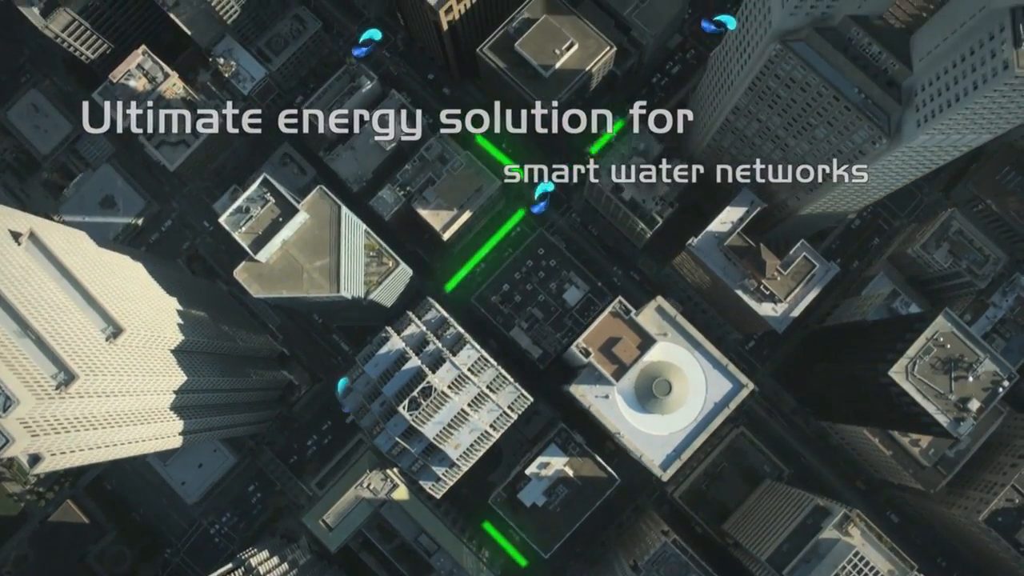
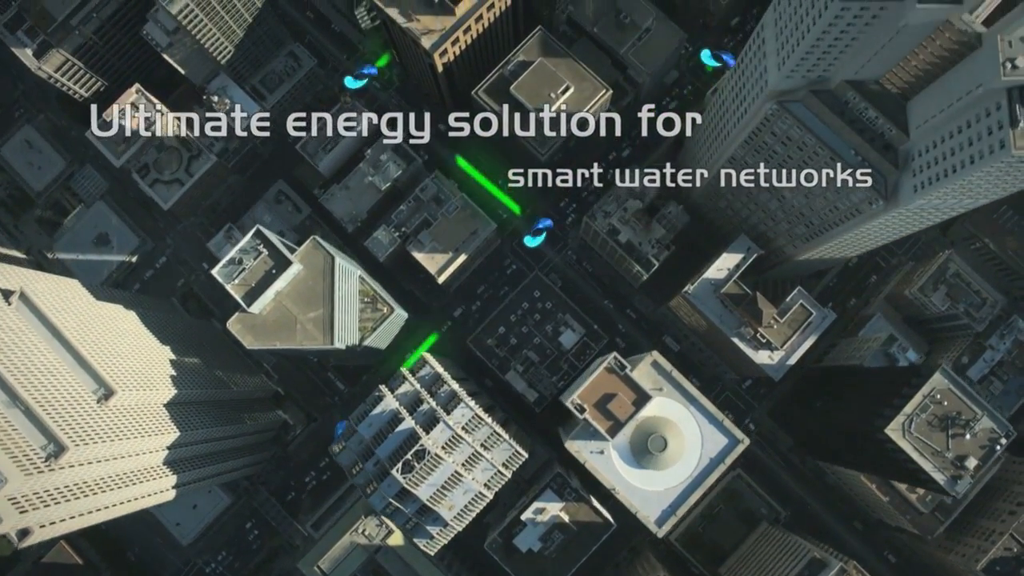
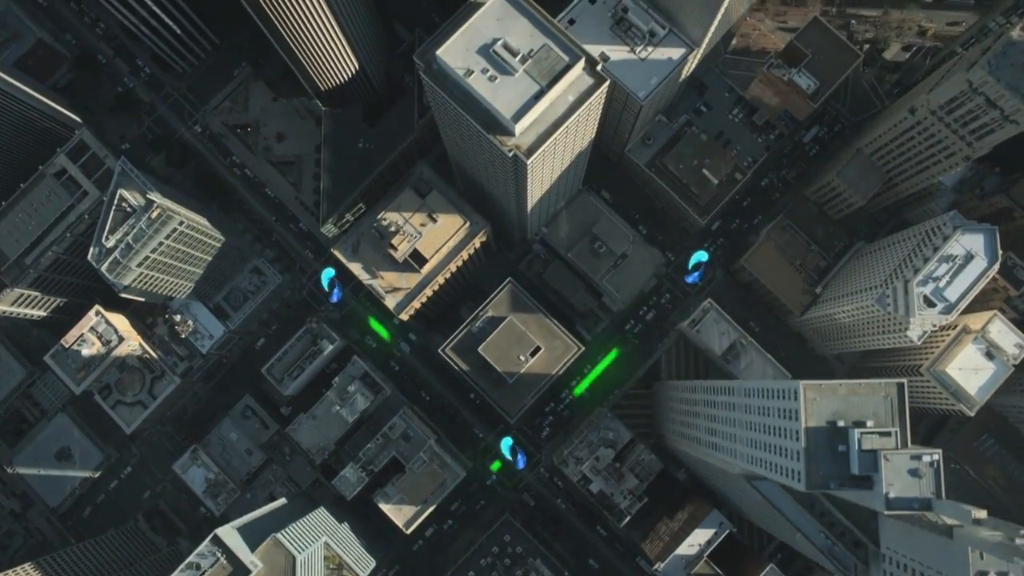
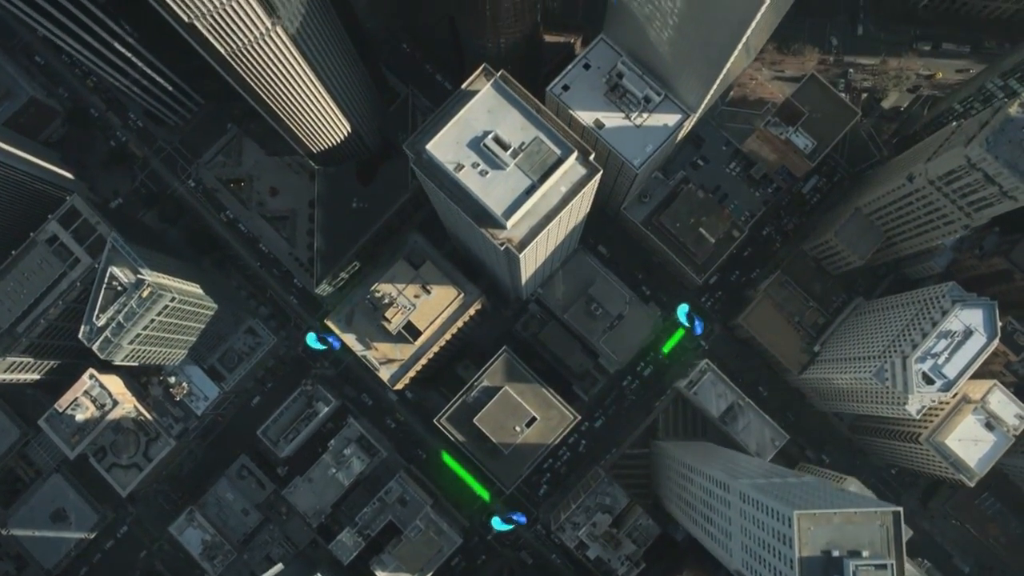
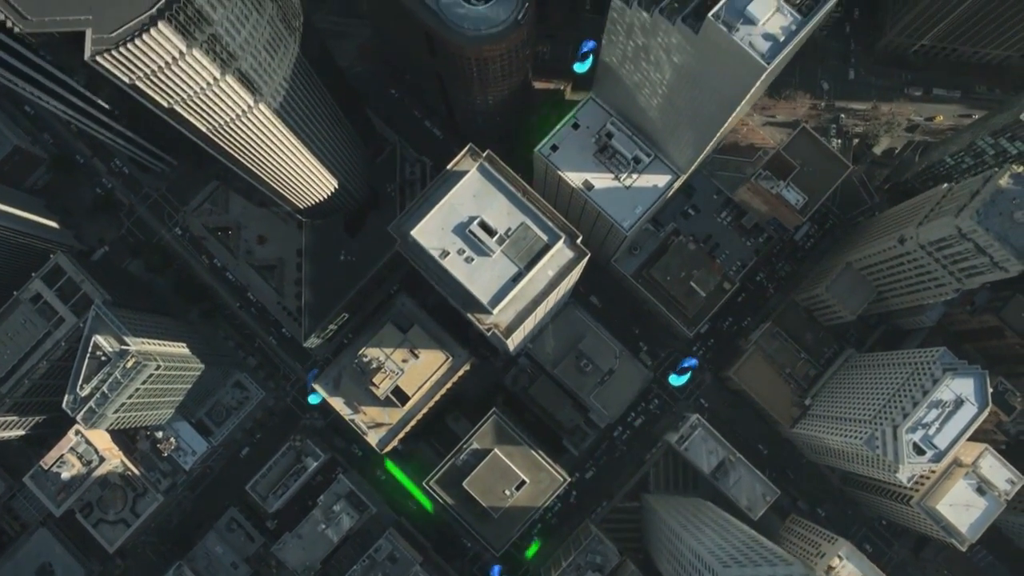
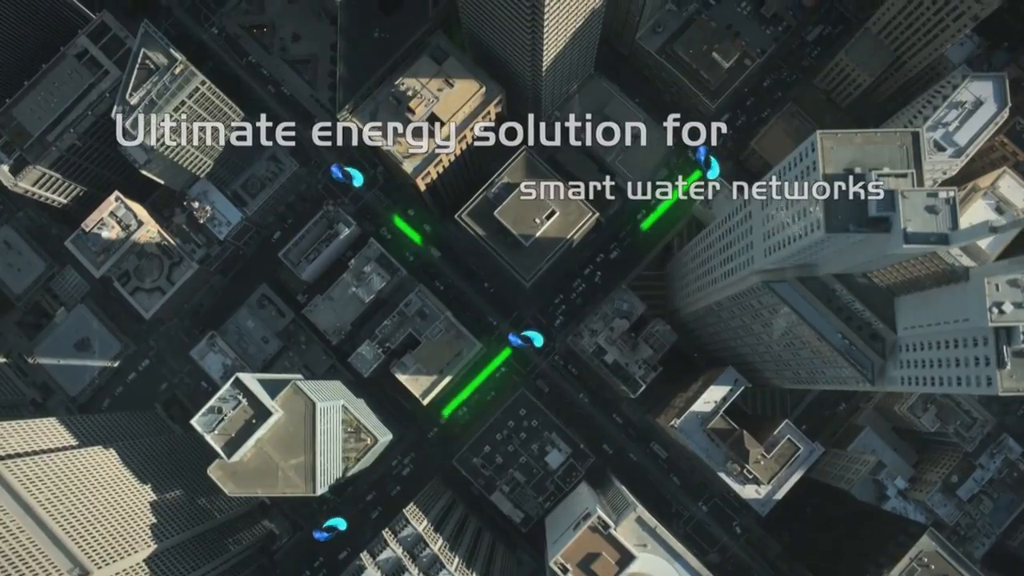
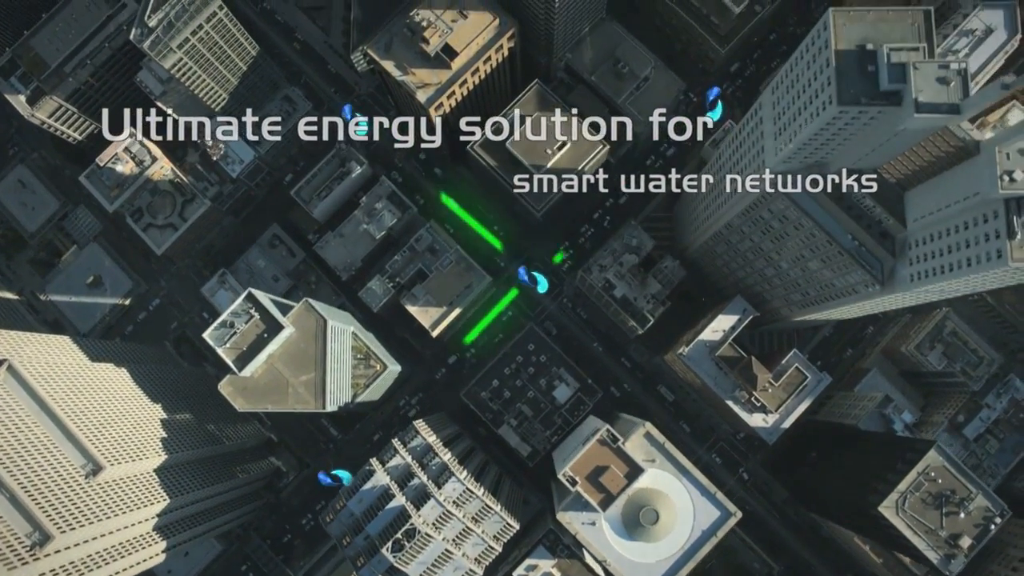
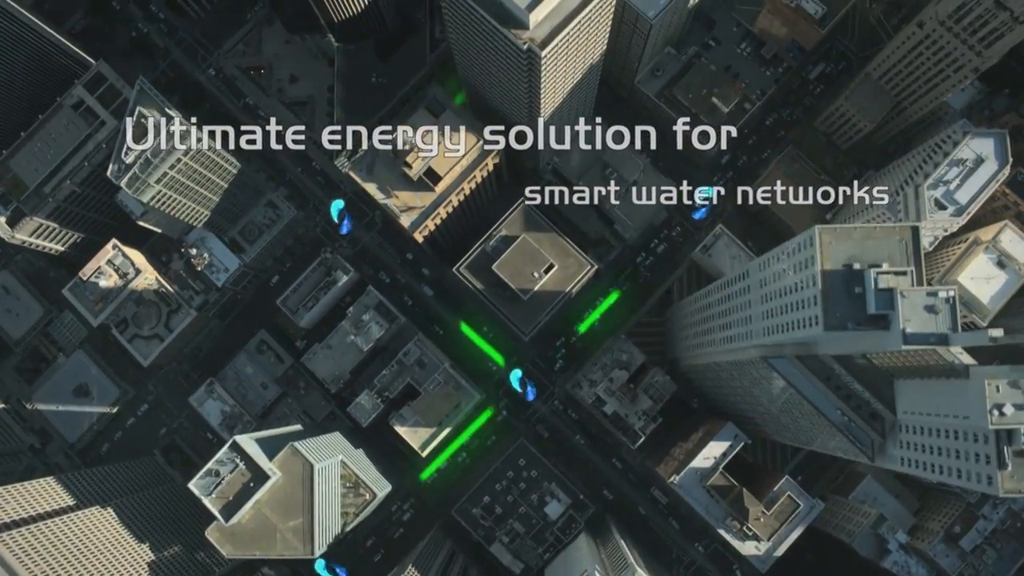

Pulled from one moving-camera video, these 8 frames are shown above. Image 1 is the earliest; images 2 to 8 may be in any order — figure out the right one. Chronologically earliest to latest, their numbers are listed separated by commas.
2, 7, 6, 8, 3, 4, 5
